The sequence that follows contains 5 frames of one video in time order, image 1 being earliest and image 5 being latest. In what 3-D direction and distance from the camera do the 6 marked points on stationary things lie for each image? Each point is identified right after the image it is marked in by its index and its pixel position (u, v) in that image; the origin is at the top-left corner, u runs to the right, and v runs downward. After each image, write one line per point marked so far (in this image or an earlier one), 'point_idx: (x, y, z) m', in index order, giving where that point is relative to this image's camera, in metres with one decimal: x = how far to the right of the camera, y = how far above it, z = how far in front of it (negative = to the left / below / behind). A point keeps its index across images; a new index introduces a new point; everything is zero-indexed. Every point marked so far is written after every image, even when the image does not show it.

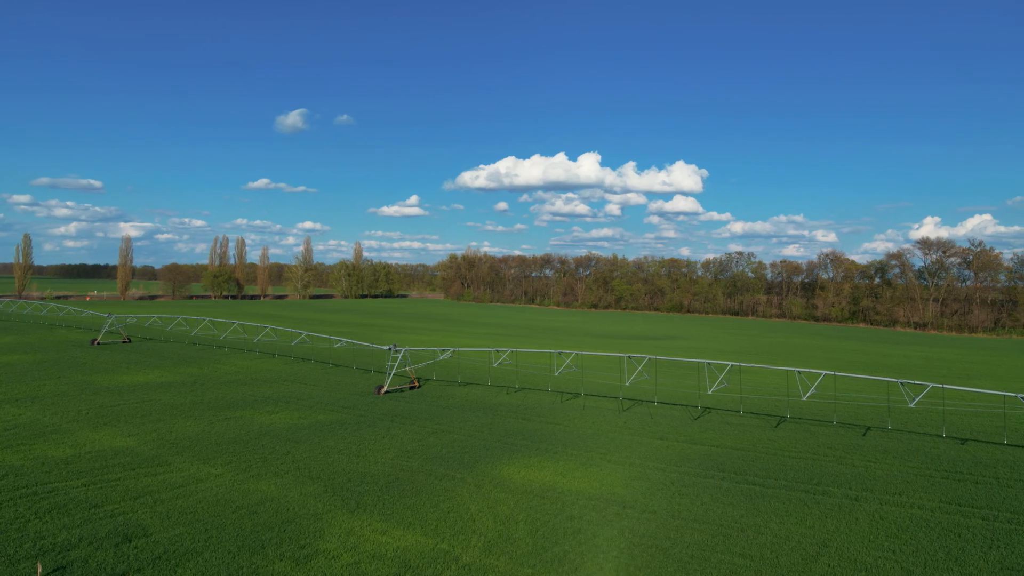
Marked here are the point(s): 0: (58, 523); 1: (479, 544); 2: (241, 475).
0: (-9.0, -4.7, +11.6) m
1: (-0.6, -5.0, +11.3) m
2: (-7.0, -4.9, +15.1) m
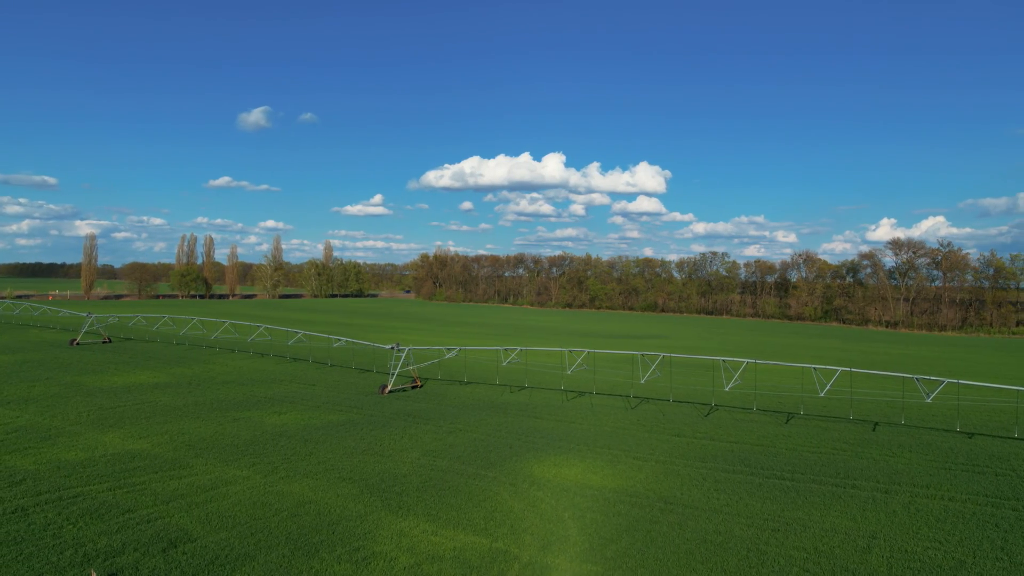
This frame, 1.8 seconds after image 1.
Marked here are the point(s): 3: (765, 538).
0: (-8.0, -4.6, +11.2) m
1: (+0.5, -4.9, +11.2) m
2: (-6.1, -4.8, +14.8) m
3: (+5.0, -5.0, +11.5) m
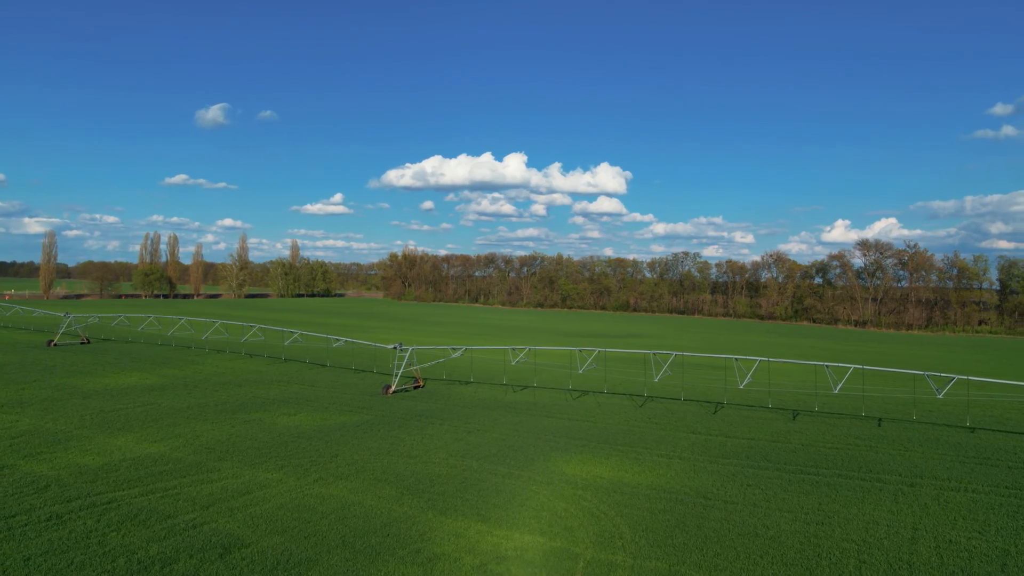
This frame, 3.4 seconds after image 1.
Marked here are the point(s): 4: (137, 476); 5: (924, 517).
0: (-6.9, -4.6, +10.8) m
1: (+1.6, -4.9, +11.2) m
2: (-5.2, -4.8, +14.5) m
3: (+6.1, -4.9, +11.8) m
4: (-9.3, -4.6, +14.4) m
5: (+8.9, -4.9, +12.6) m
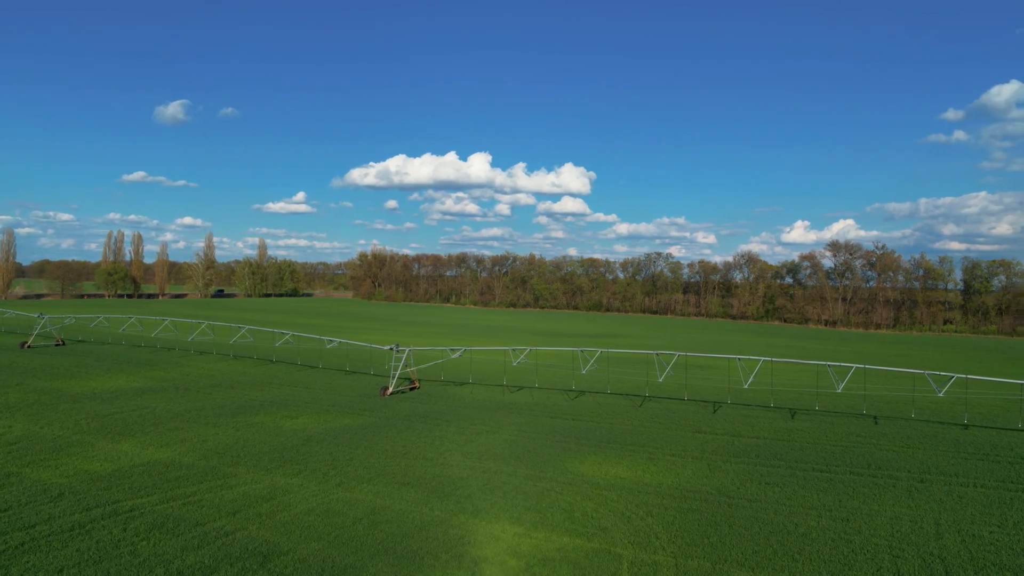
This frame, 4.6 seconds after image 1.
0: (-6.1, -4.6, +10.5) m
1: (+2.3, -4.9, +11.3) m
2: (-4.6, -4.8, +14.3) m
3: (+6.8, -5.0, +12.0) m
4: (-8.6, -4.7, +14.0) m
5: (+9.6, -5.0, +13.0) m
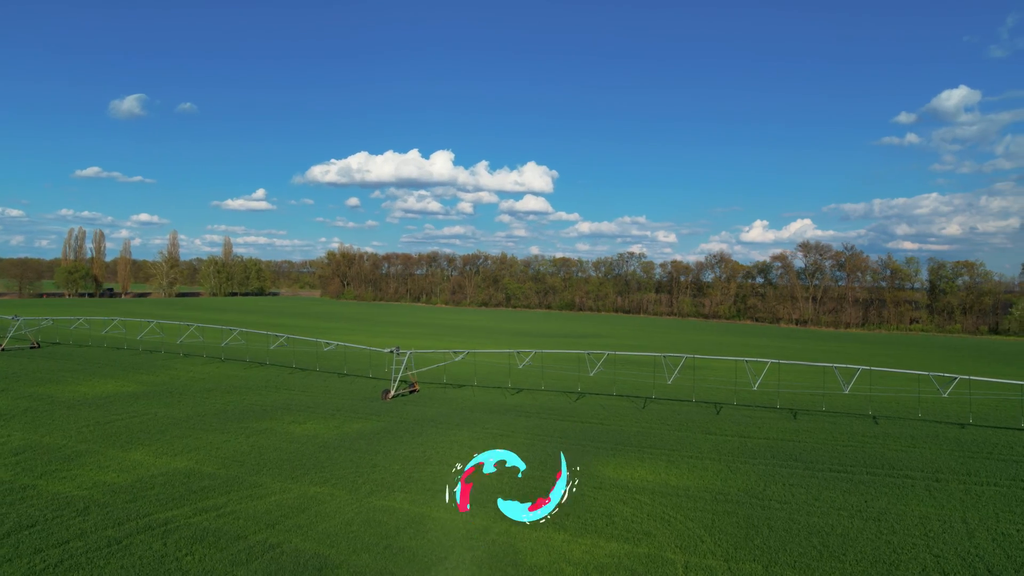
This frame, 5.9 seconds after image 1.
0: (-5.1, -4.8, +10.3) m
1: (+3.3, -5.1, +11.4) m
2: (-3.7, -4.9, +14.1) m
3: (+7.7, -5.1, +12.3) m
4: (-7.8, -4.8, +13.6) m
5: (+10.5, -5.1, +13.4) m
